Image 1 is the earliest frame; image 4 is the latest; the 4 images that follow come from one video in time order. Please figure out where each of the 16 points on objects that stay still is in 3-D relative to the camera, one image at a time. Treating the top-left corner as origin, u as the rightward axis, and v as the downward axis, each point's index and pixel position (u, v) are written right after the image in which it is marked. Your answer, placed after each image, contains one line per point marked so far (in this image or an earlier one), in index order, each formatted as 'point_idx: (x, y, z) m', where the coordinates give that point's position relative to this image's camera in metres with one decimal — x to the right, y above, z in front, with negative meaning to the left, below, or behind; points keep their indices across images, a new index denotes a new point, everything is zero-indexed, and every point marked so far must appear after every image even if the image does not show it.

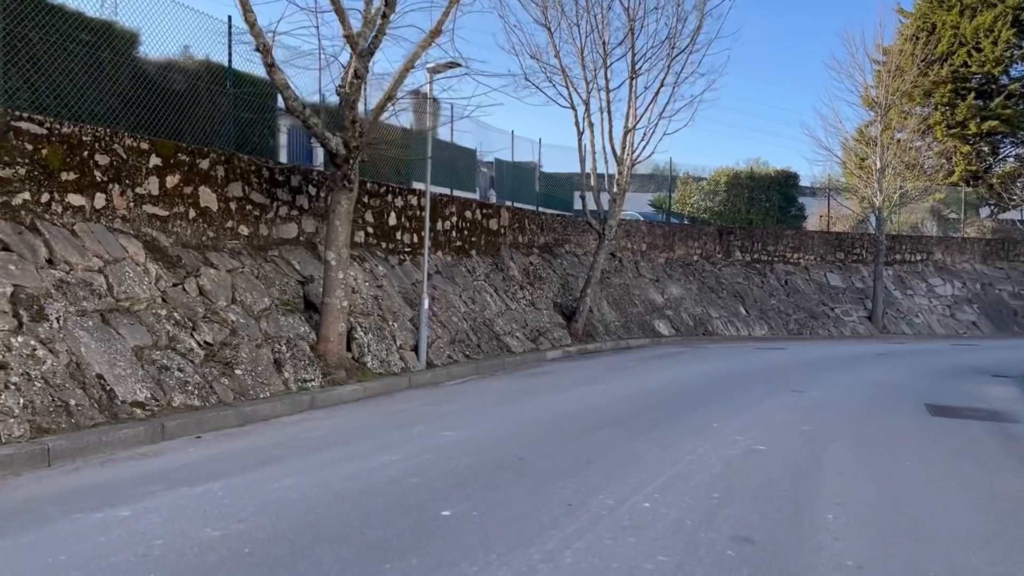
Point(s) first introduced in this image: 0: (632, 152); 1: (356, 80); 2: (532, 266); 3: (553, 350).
0: (+2.8, +3.1, +19.2) m
1: (-1.9, +2.5, +10.2) m
2: (+0.5, +0.5, +19.8) m
3: (+0.8, -1.3, +17.0) m
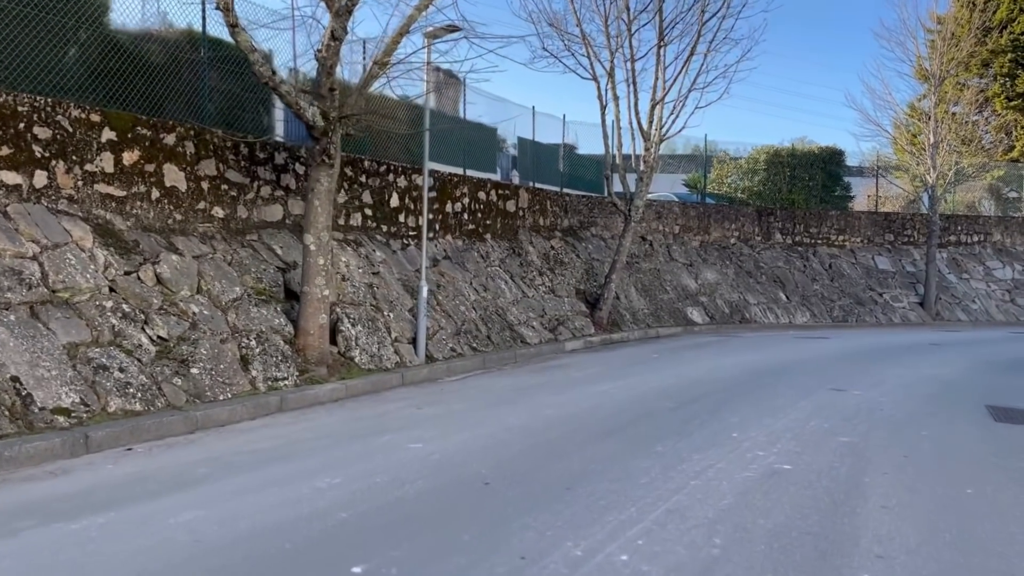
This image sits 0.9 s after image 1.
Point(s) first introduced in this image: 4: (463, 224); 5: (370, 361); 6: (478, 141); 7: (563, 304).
0: (+3.2, +3.4, +17.9) m
1: (-1.9, +2.7, +9.1) m
2: (+0.9, +0.8, +18.6) m
3: (+1.2, -1.0, +15.8) m
4: (-0.9, +1.2, +15.7) m
5: (-1.8, -0.9, +10.4) m
6: (-0.8, +3.3, +19.0) m
7: (+1.0, -0.3, +17.1) m
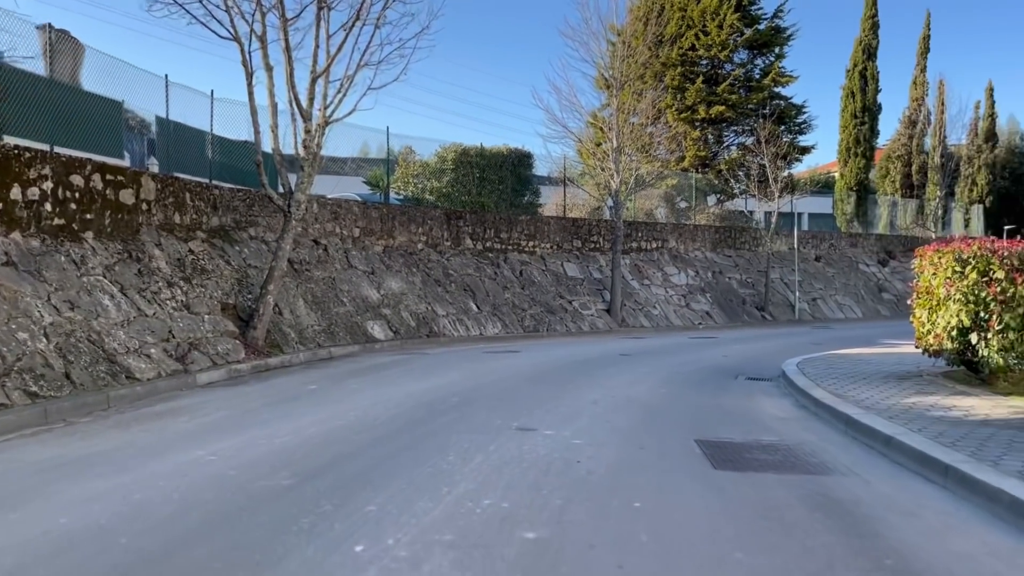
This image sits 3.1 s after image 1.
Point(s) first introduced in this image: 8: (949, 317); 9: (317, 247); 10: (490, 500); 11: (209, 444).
0: (-3.3, +3.2, +14.9) m
1: (-5.1, +2.5, +4.9) m
2: (-5.6, +0.6, +14.7) m
3: (-4.4, -1.2, +12.2) m
4: (-6.4, +1.0, +11.5) m
5: (-5.3, -1.1, +6.1) m
6: (-7.4, +3.0, +14.6) m
7: (-5.0, -0.6, +13.4) m
8: (+4.9, -0.3, +9.5) m
9: (-4.3, +0.9, +18.6) m
10: (-0.1, -1.3, +5.2) m
11: (-2.6, -1.3, +7.2) m
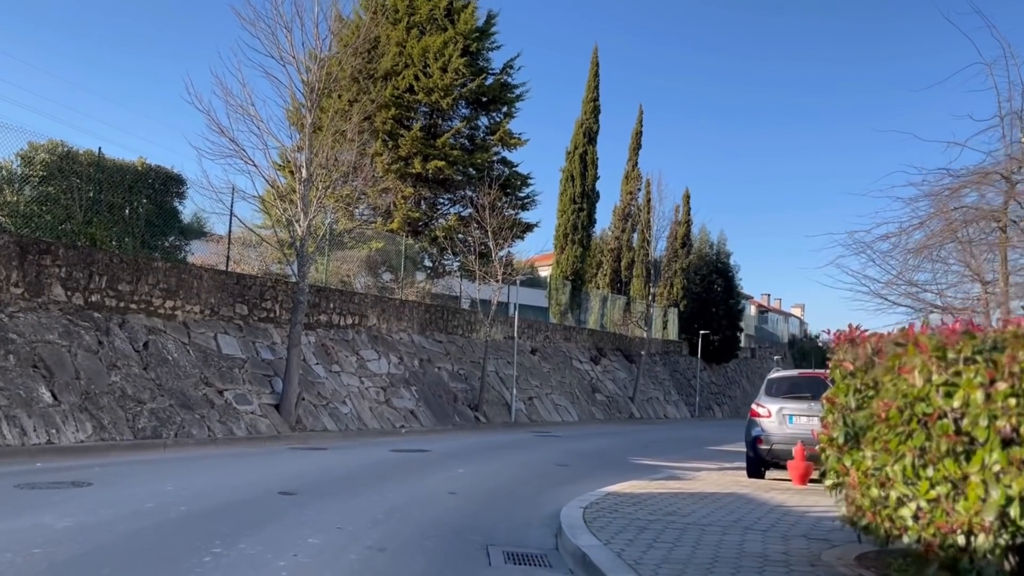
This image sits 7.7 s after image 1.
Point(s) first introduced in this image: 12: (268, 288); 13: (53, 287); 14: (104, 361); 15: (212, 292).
0: (-7.0, +2.7, +6.7) m
1: (-5.1, +3.1, -3.3) m
2: (-9.2, +0.3, +5.5) m
3: (-7.3, -1.3, +3.4) m
4: (-8.8, +1.1, +2.2) m
5: (-5.9, -0.6, -2.6) m
6: (-10.7, +2.9, +5.0) m
7: (-8.2, -0.7, +4.3) m
8: (+2.5, -1.0, +4.1) m
9: (-9.4, +0.2, +9.6) m
10: (-0.8, -1.2, -1.6) m
11: (-3.8, -1.2, -0.7) m
12: (-5.7, -0.1, +19.7) m
13: (-8.1, 0.0, +14.8) m
14: (-7.1, -1.2, +14.5) m
15: (-6.4, -0.1, +18.1) m
